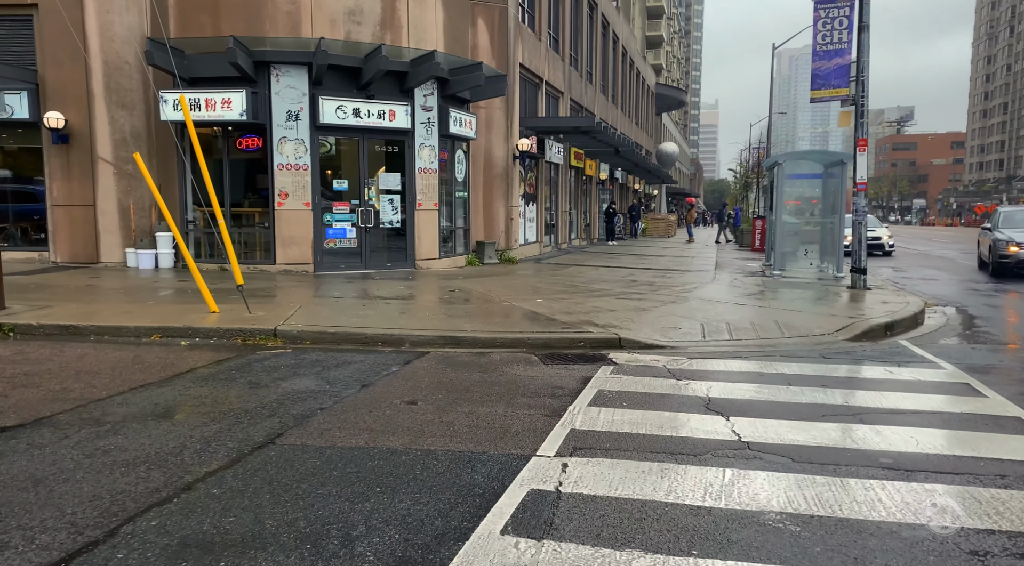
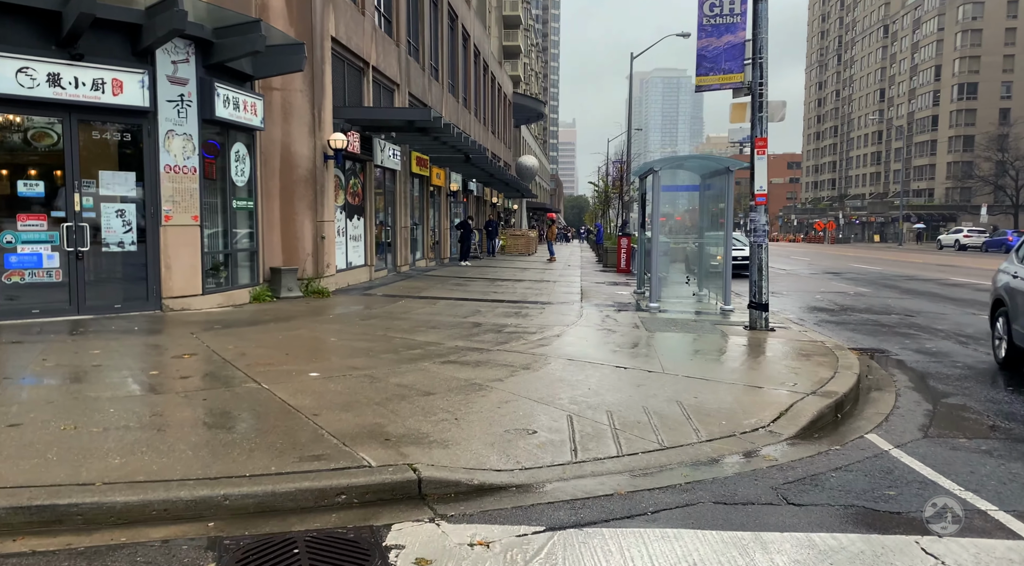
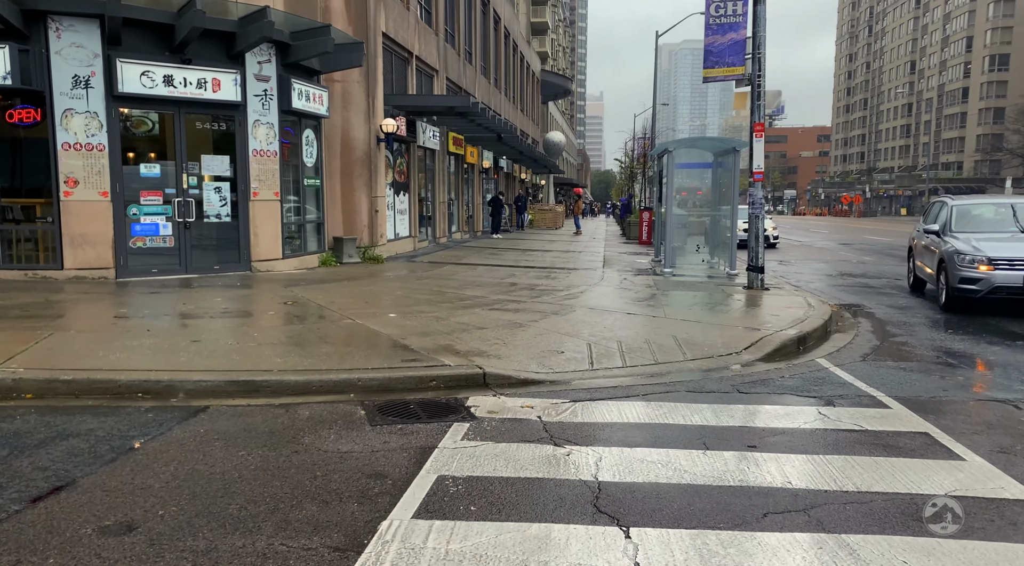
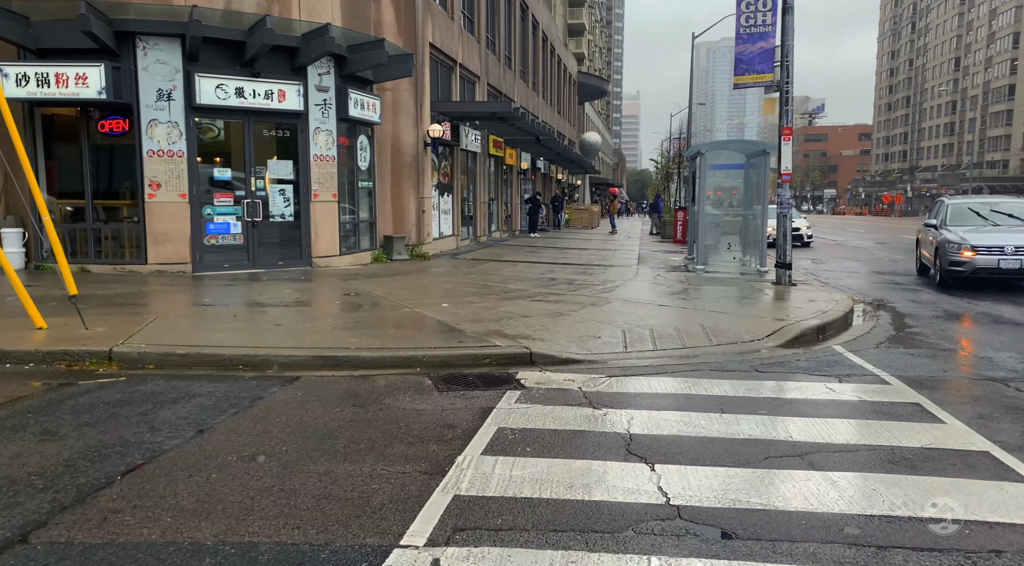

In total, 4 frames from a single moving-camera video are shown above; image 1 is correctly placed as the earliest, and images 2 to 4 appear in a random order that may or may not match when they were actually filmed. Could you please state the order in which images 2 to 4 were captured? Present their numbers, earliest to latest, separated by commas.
4, 3, 2
